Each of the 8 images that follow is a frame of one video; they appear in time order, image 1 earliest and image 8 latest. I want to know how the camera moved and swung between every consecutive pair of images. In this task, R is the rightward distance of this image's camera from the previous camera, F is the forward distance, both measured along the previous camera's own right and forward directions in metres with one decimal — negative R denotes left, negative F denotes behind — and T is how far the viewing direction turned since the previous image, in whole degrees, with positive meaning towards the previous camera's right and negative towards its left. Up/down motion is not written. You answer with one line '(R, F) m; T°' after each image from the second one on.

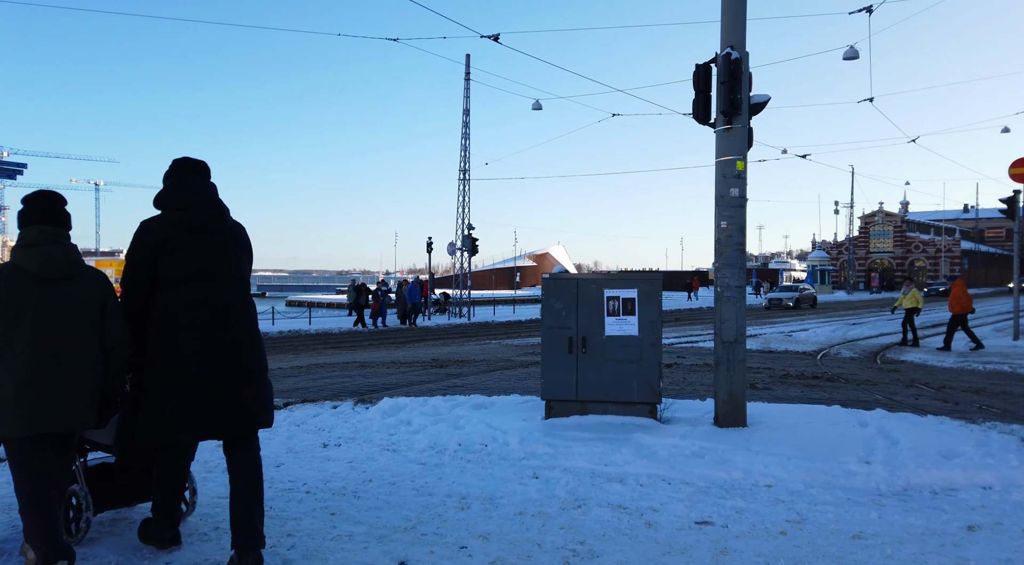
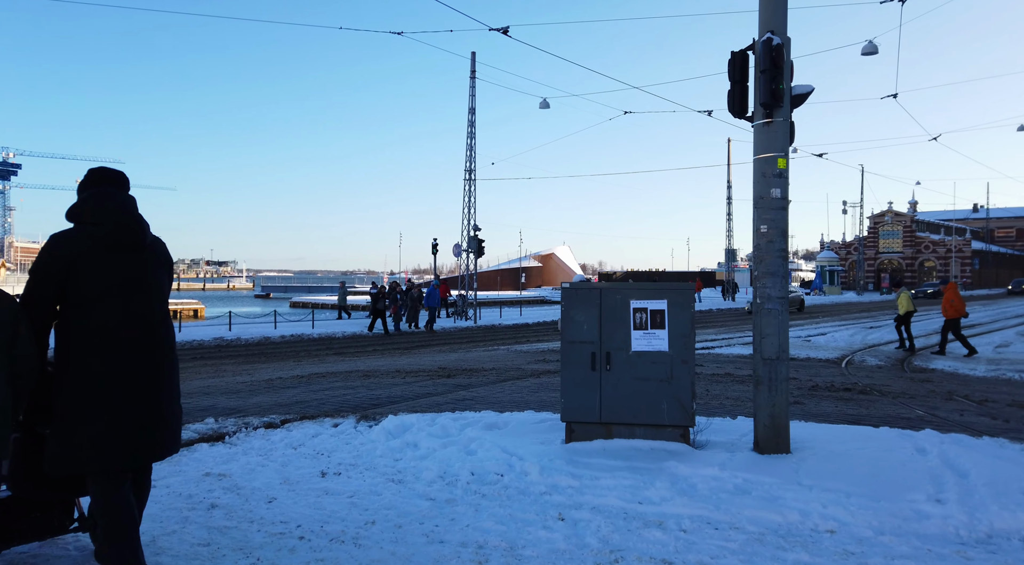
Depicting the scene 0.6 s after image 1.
(-0.1, +0.6) m; 0°
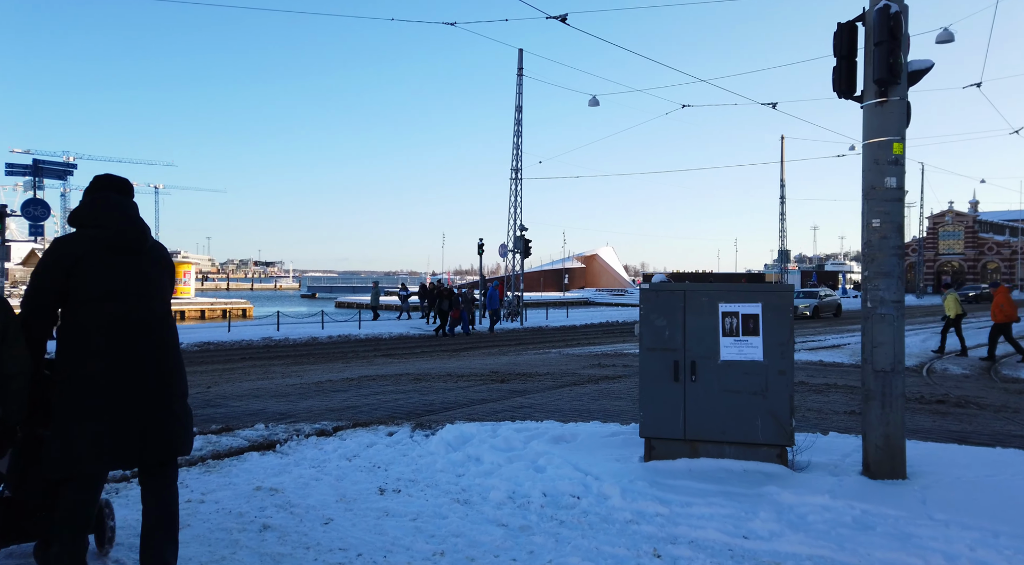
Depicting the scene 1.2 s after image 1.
(-0.2, +0.6) m; -3°
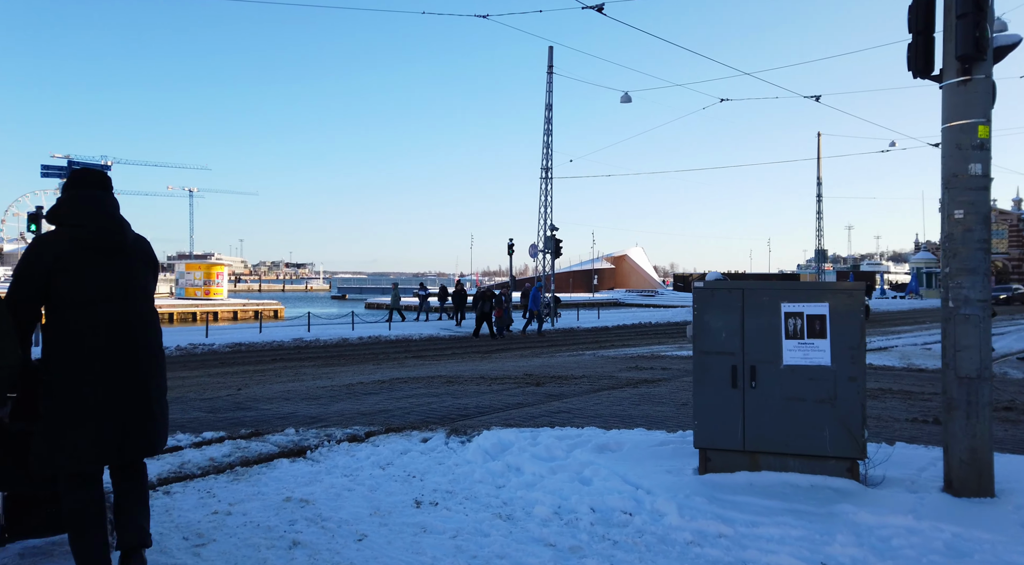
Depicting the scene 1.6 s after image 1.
(-0.1, +0.4) m; -2°
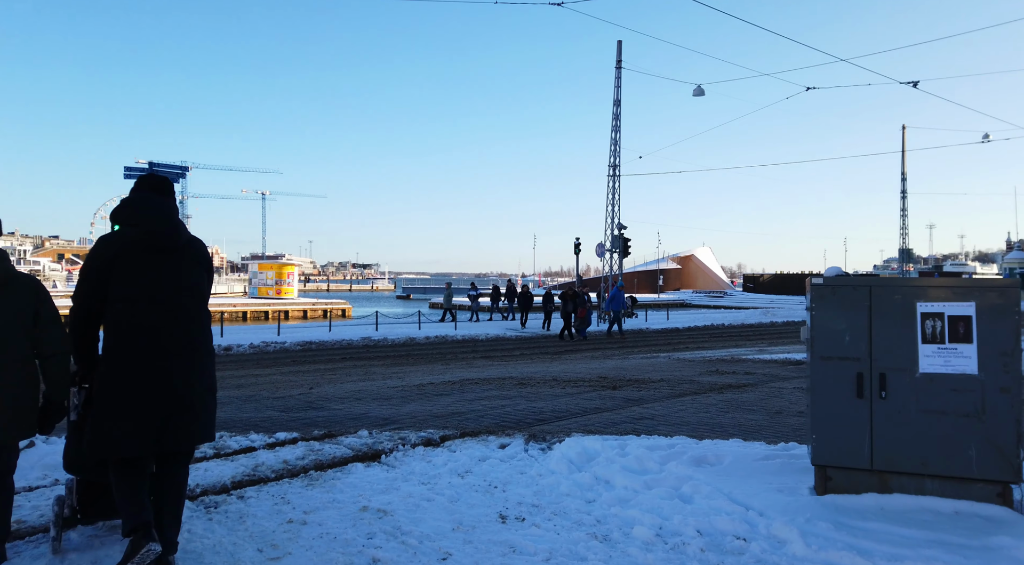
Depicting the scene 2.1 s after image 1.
(-0.2, +0.5) m; -5°
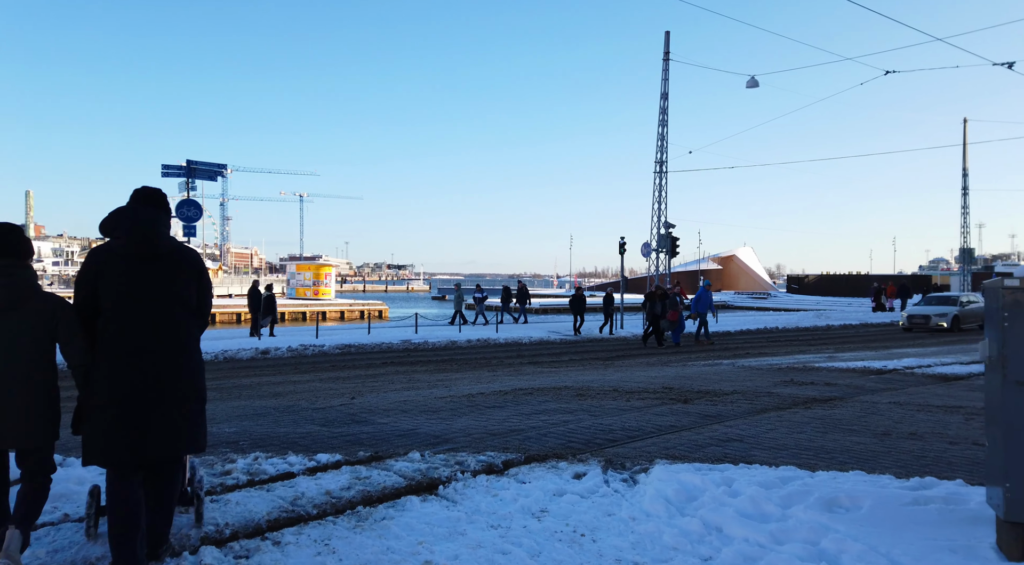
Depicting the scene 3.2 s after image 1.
(-0.4, +1.0) m; -3°
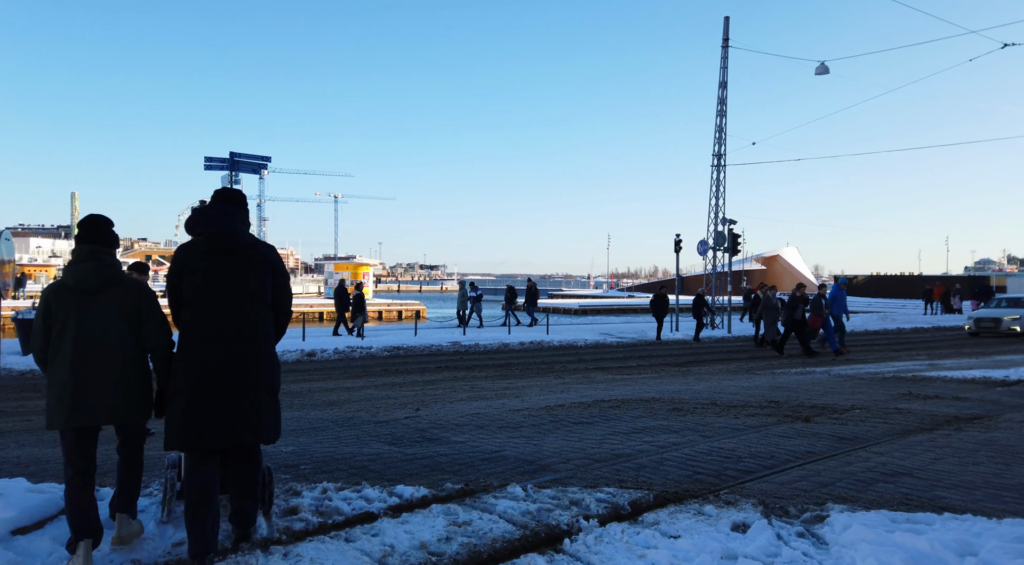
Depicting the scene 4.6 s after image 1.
(-0.7, +1.4) m; -2°
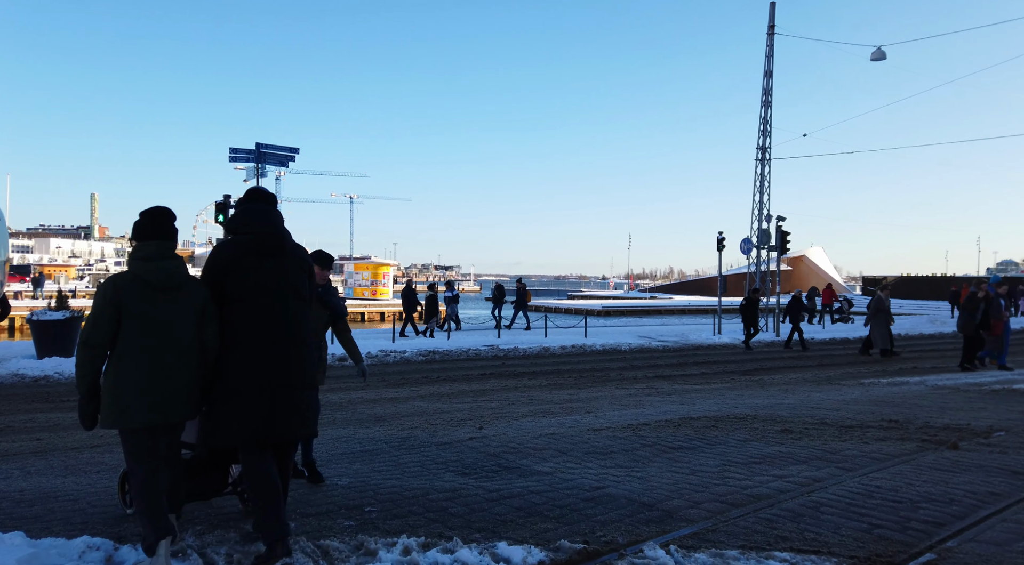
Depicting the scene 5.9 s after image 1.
(-0.8, +1.4) m; -1°
